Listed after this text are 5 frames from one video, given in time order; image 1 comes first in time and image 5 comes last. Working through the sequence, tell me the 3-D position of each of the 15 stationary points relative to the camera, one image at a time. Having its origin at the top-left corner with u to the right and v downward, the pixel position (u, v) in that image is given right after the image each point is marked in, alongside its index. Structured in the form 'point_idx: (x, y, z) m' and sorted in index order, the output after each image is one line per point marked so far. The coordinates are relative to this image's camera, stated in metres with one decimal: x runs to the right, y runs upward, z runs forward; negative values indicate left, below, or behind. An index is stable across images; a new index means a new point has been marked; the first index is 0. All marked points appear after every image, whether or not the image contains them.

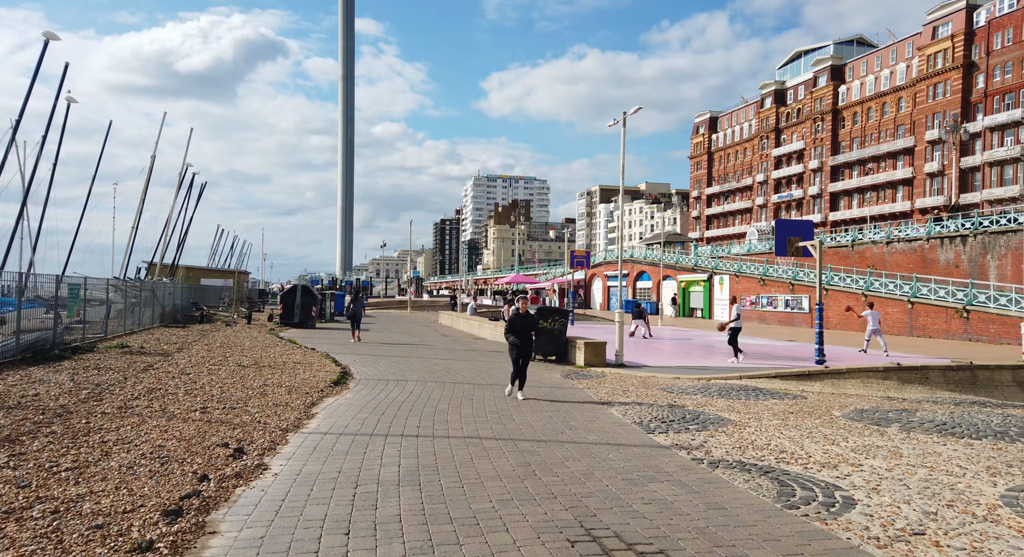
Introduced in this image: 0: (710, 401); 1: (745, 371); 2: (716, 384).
0: (+3.1, -1.9, +11.9) m
1: (+5.5, -2.2, +18.0) m
2: (+3.8, -2.0, +14.1) m
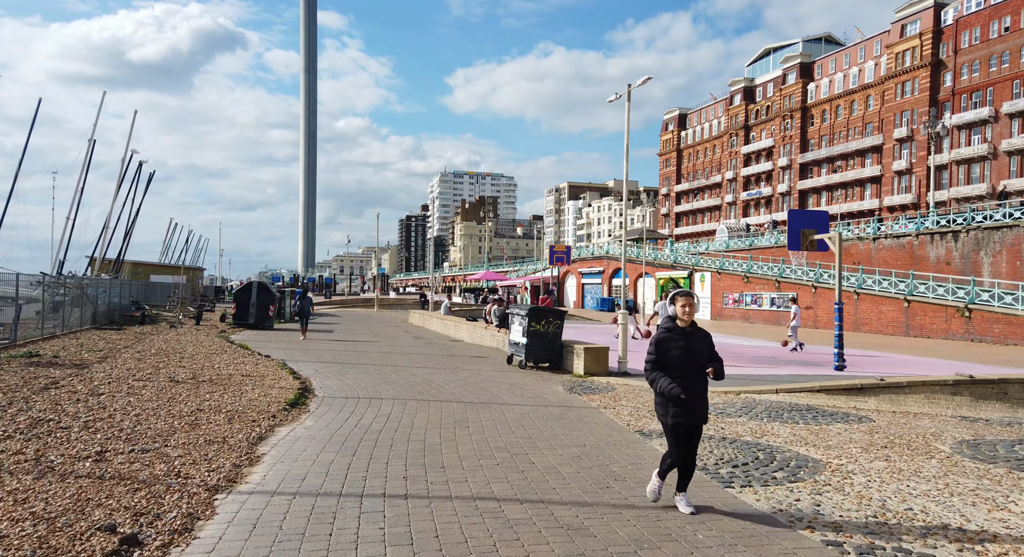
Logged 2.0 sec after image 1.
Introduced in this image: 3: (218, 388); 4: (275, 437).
0: (+3.2, -1.9, +9.5) m
1: (+5.3, -2.1, +15.7) m
2: (+3.8, -1.9, +11.7) m
3: (-4.4, -1.6, +11.3) m
4: (-2.7, -1.8, +8.6) m
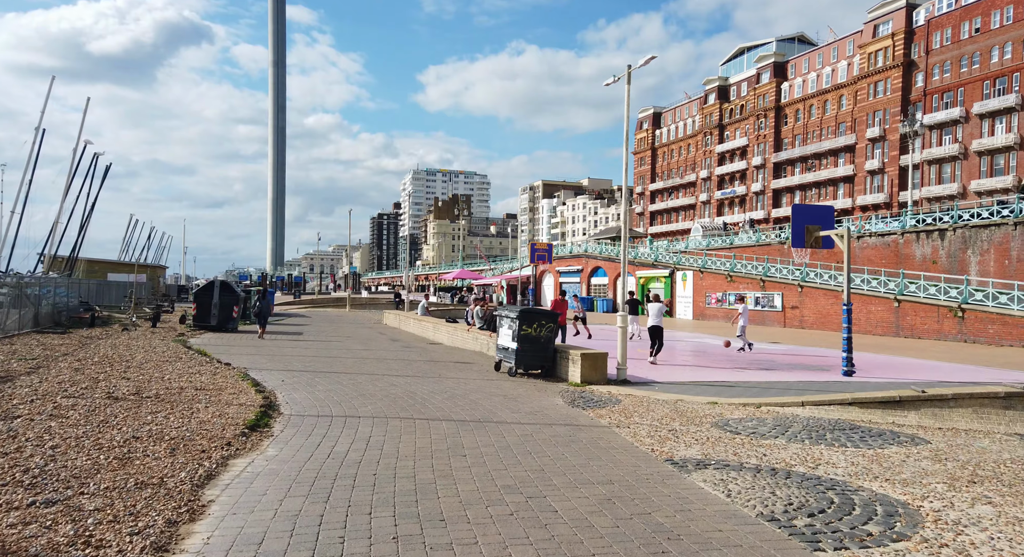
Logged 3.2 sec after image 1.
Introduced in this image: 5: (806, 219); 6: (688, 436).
0: (+3.2, -1.9, +8.0) m
1: (+5.1, -2.1, +14.3) m
2: (+3.8, -1.9, +10.3) m
3: (-4.4, -1.6, +9.6) m
4: (-2.6, -1.8, +6.9) m
5: (+7.5, +1.5, +19.4) m
6: (+2.1, -1.9, +9.2) m
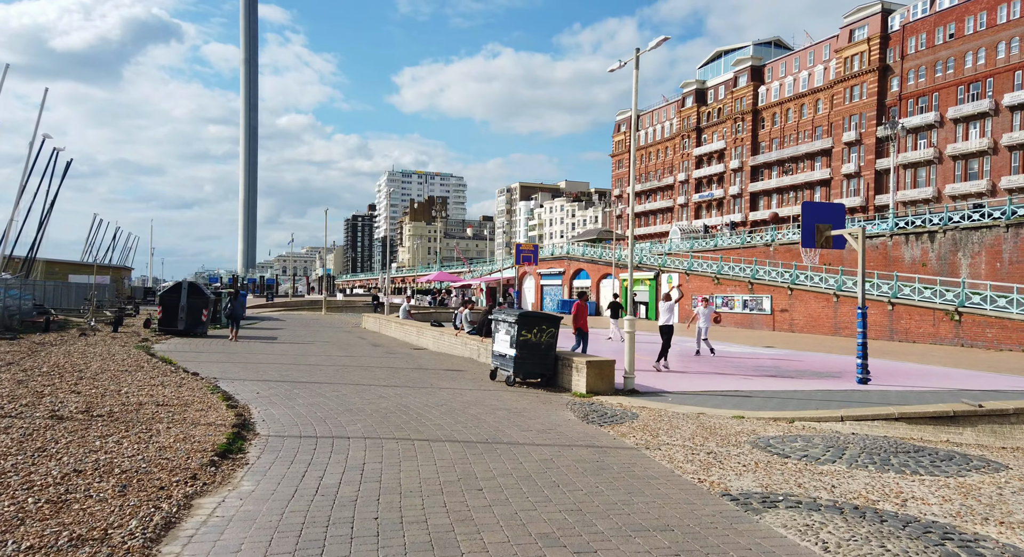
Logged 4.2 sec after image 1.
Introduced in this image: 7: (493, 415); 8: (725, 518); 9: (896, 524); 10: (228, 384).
0: (+3.5, -1.9, +6.8) m
1: (+5.1, -2.1, +13.2) m
2: (+3.9, -1.9, +9.1) m
3: (-4.2, -1.6, +8.2) m
4: (-2.3, -1.7, +5.5) m
5: (+7.3, +1.5, +18.4) m
6: (+2.3, -1.9, +8.0) m
7: (-0.3, -1.9, +10.9) m
8: (+1.6, -1.8, +5.8) m
9: (+2.8, -1.8, +5.6) m
10: (-4.8, -1.8, +12.9) m
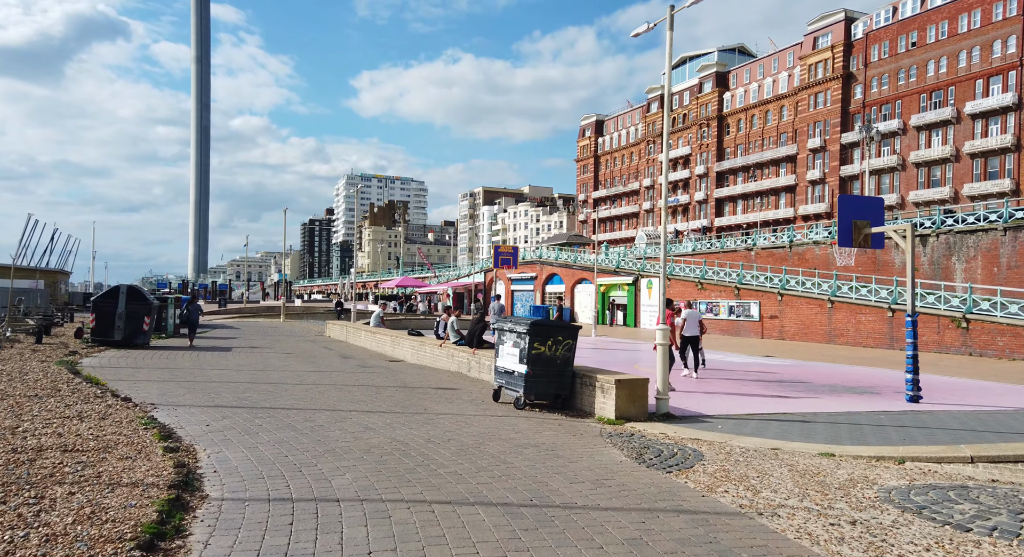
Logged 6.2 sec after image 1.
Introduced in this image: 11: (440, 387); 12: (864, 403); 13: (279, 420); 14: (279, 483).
0: (+4.0, -1.8, +4.5) m
1: (+5.4, -2.1, +10.9) m
2: (+4.3, -1.9, +6.8) m
3: (-3.7, -1.6, +5.4) m
4: (-1.7, -1.7, +2.9) m
5: (+7.3, +1.4, +16.2) m
6: (+2.8, -1.9, +5.6) m
7: (+0.1, -1.9, +8.4) m
8: (+2.2, -1.8, +3.4) m
9: (+3.4, -1.7, +3.2) m
10: (-4.5, -1.8, +10.1) m
11: (-1.5, -2.1, +14.5) m
12: (+6.8, -2.4, +14.8) m
13: (-3.0, -1.9, +10.2) m
14: (-2.0, -1.8, +6.7) m
